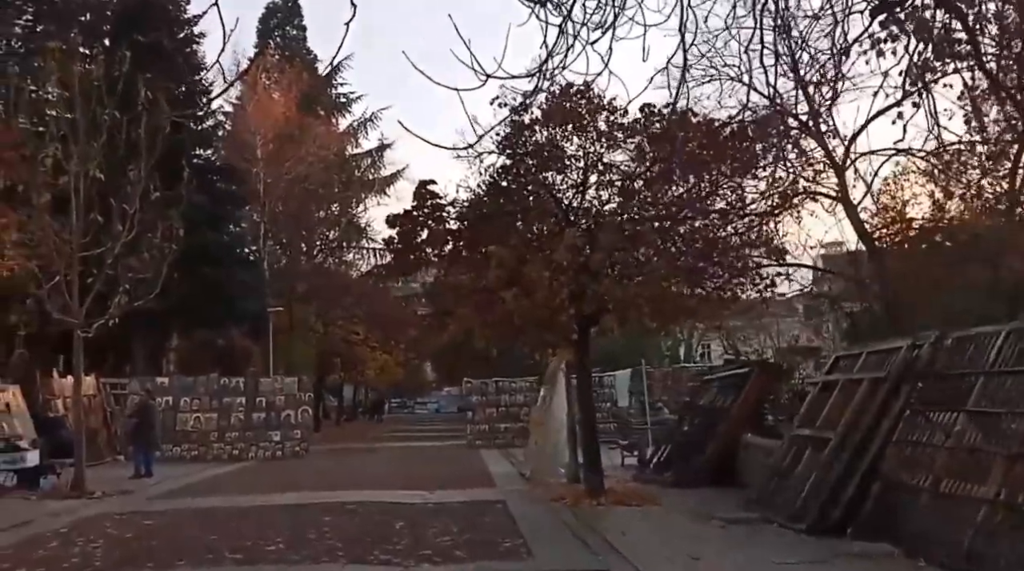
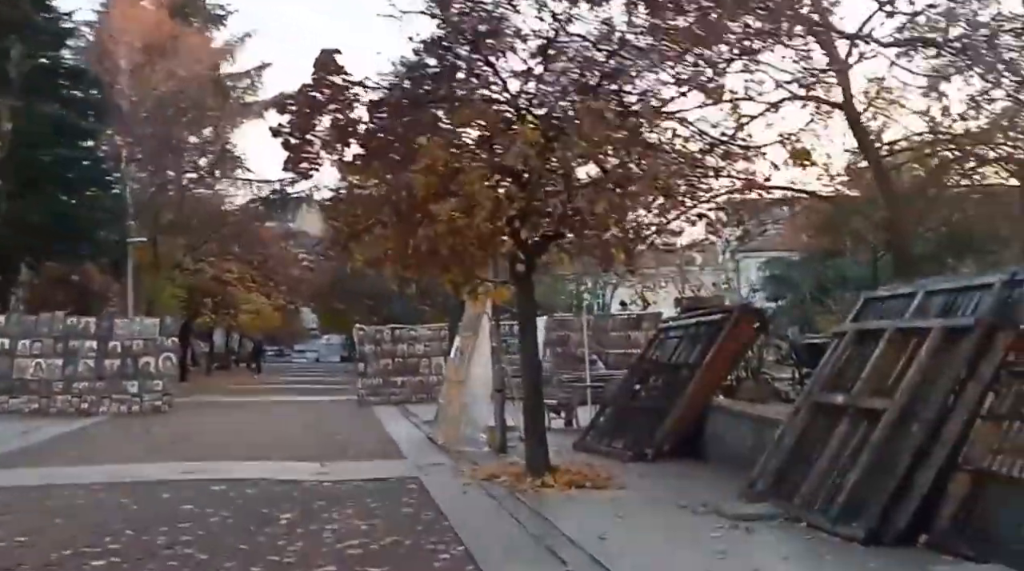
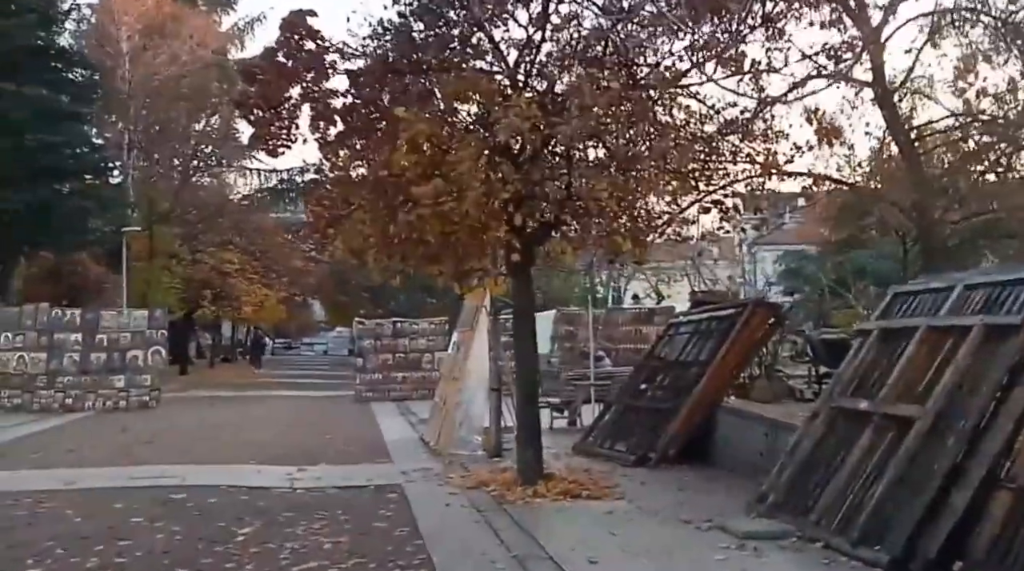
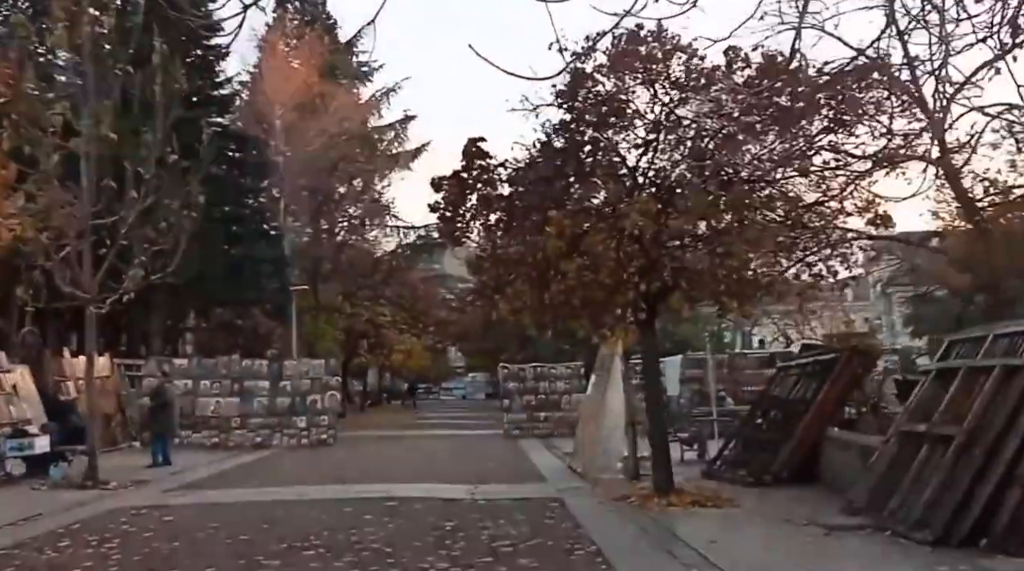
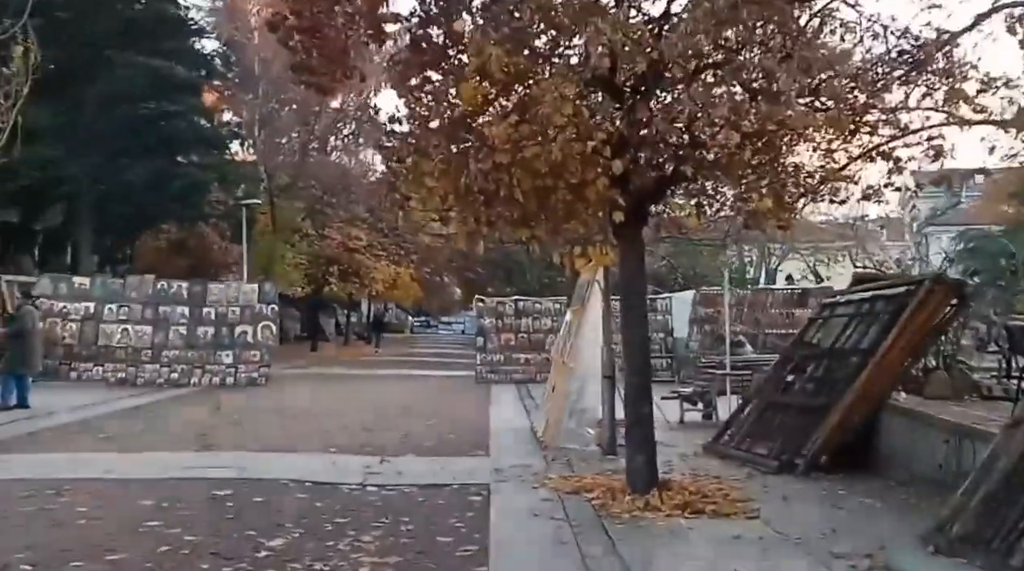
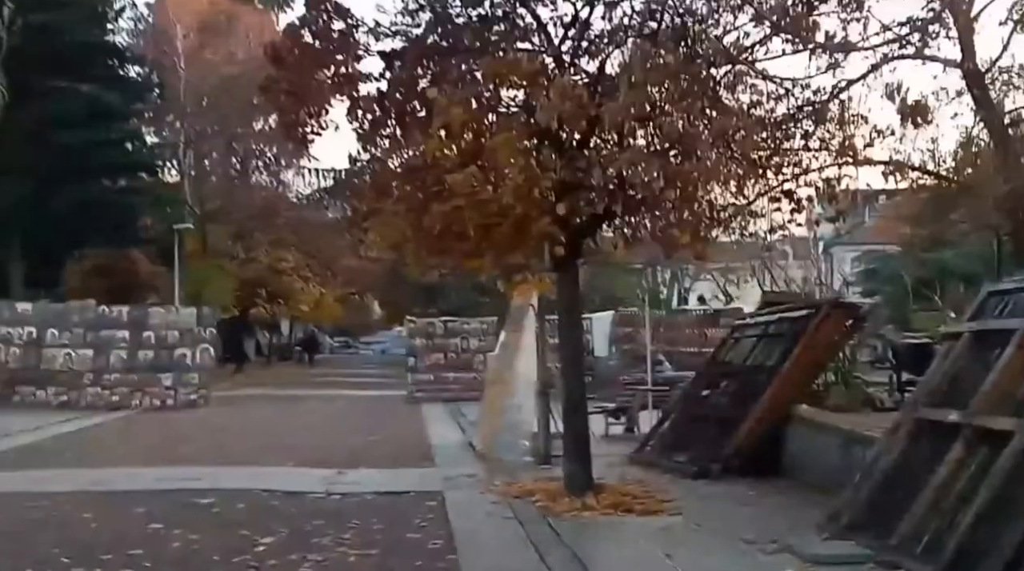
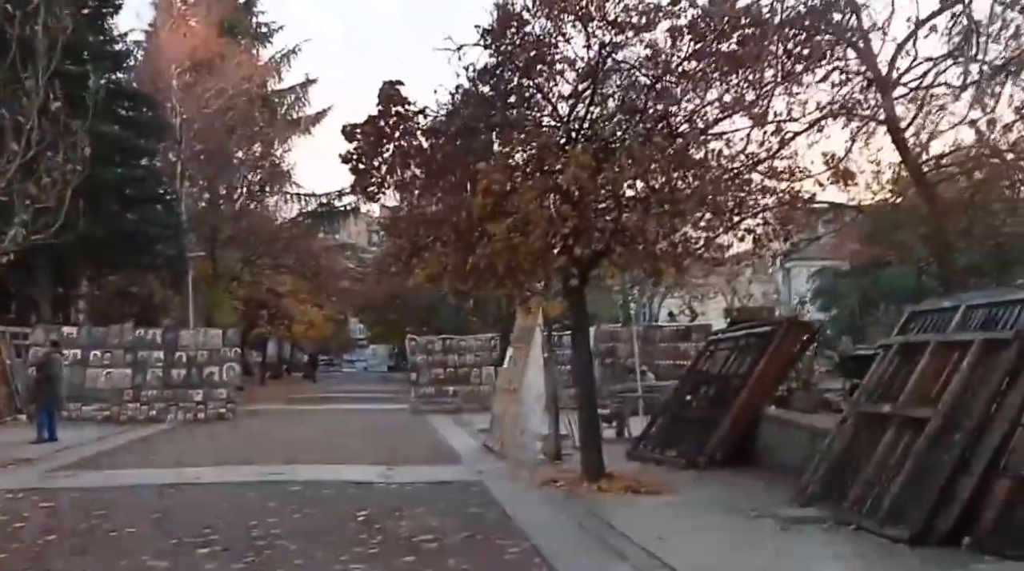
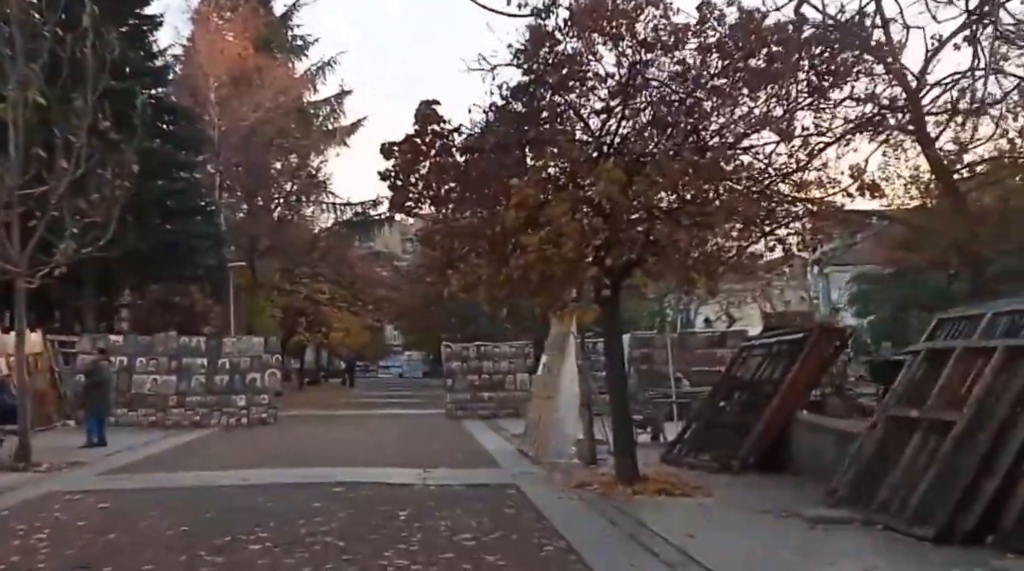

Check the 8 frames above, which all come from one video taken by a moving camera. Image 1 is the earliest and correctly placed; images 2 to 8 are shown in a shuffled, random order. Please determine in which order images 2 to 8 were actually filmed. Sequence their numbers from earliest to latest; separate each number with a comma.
4, 8, 7, 2, 3, 6, 5
